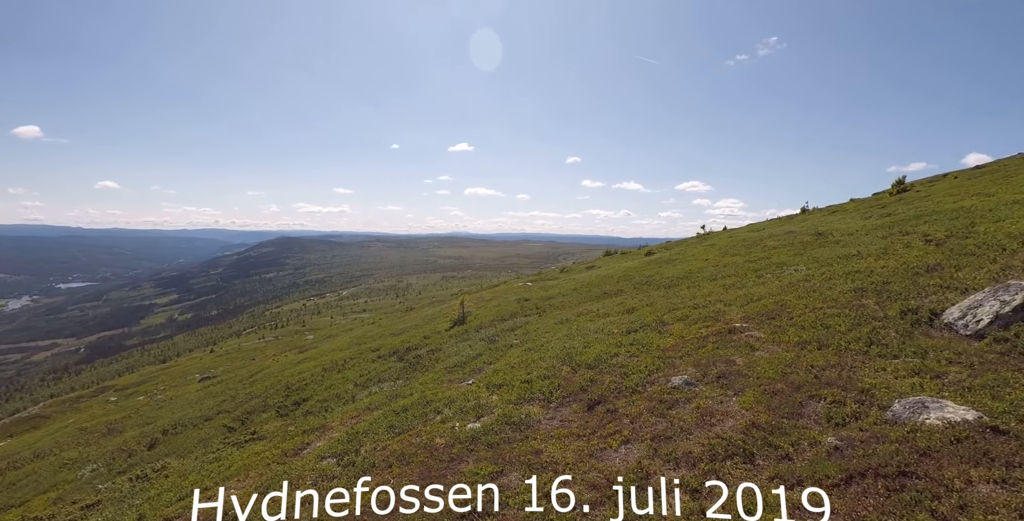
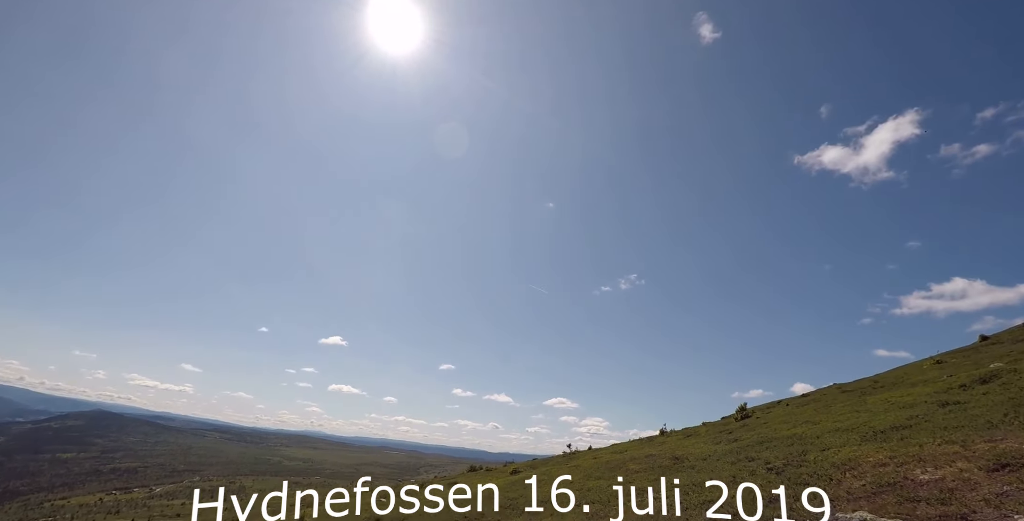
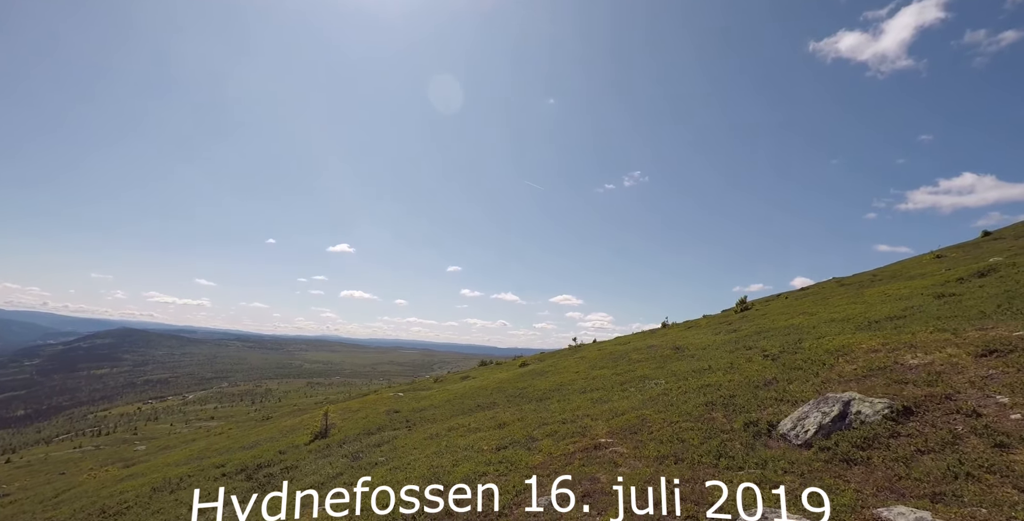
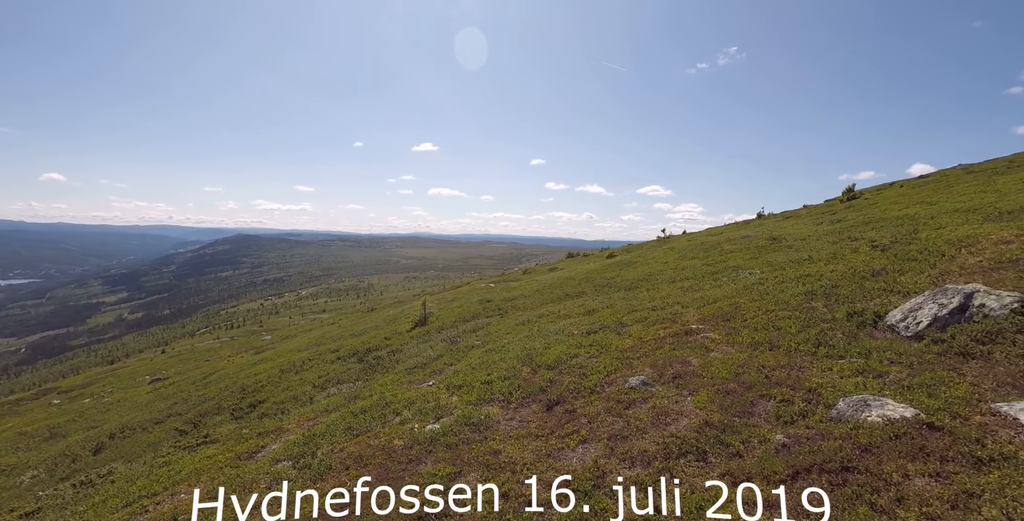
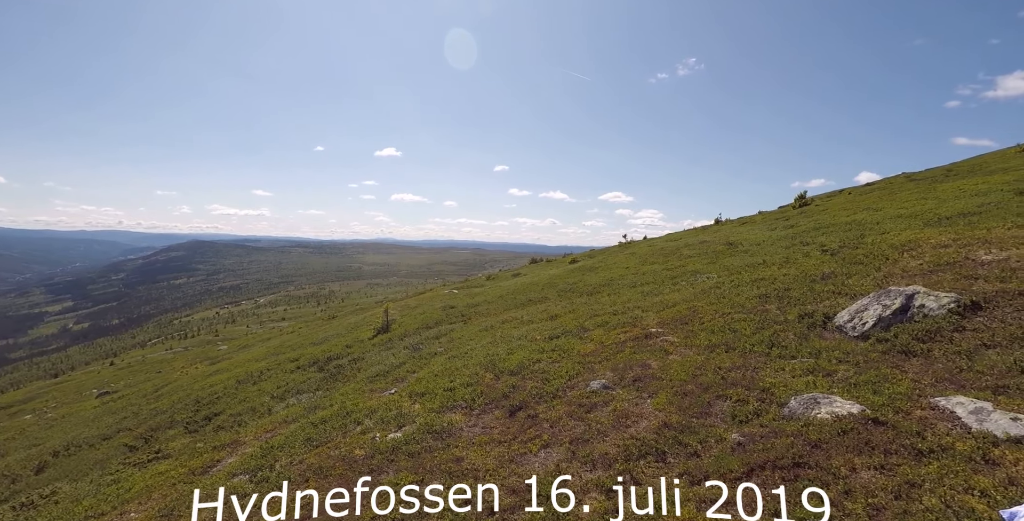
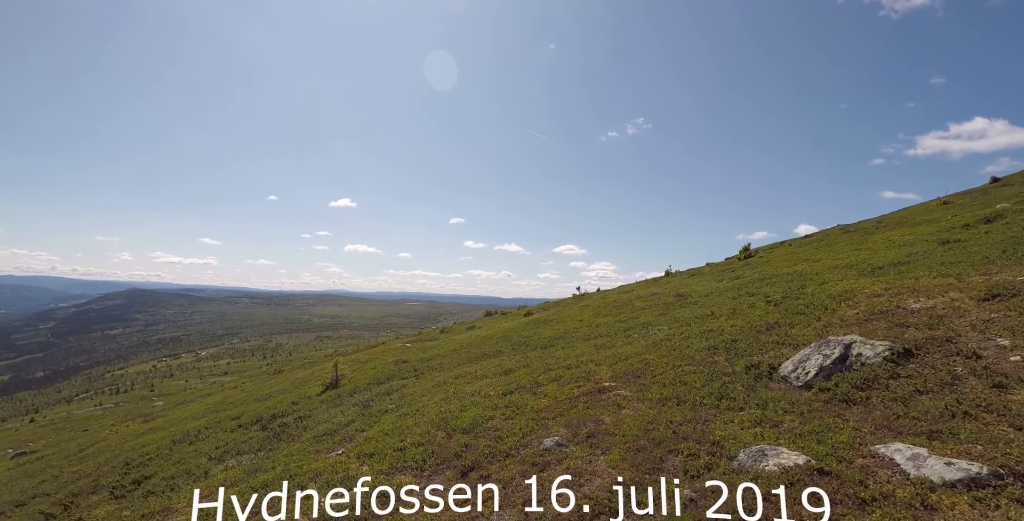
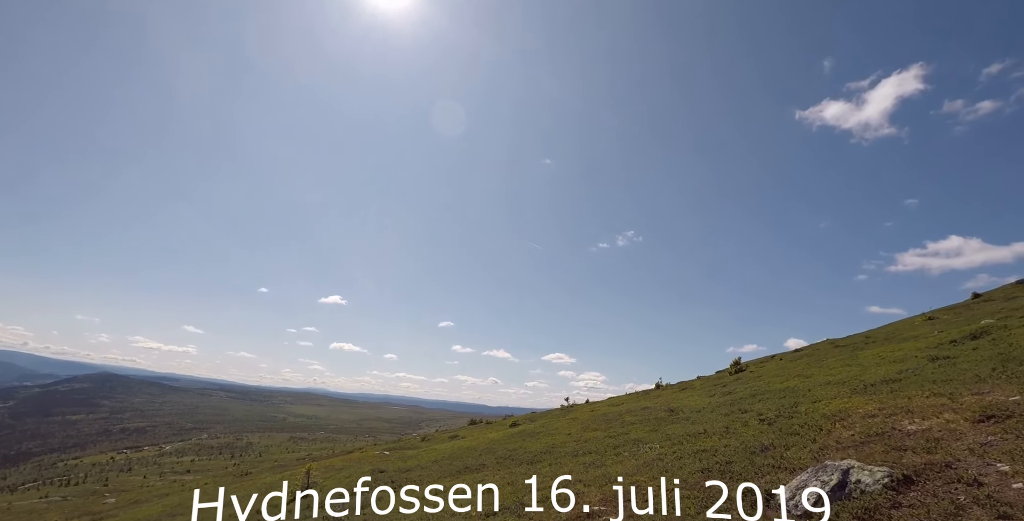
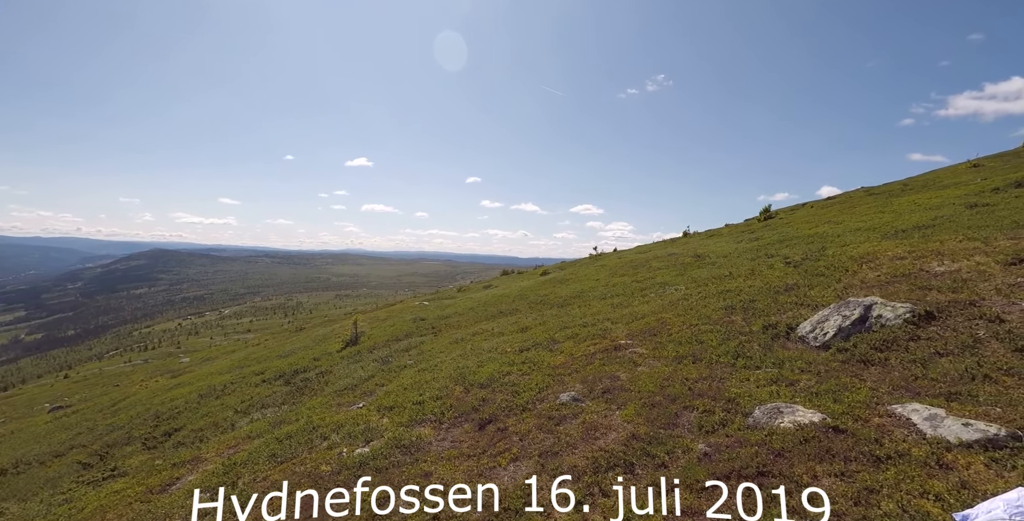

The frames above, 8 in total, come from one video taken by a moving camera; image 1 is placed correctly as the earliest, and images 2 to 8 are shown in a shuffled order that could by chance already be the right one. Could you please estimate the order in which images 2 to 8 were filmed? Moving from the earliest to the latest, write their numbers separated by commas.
4, 5, 8, 6, 3, 7, 2
